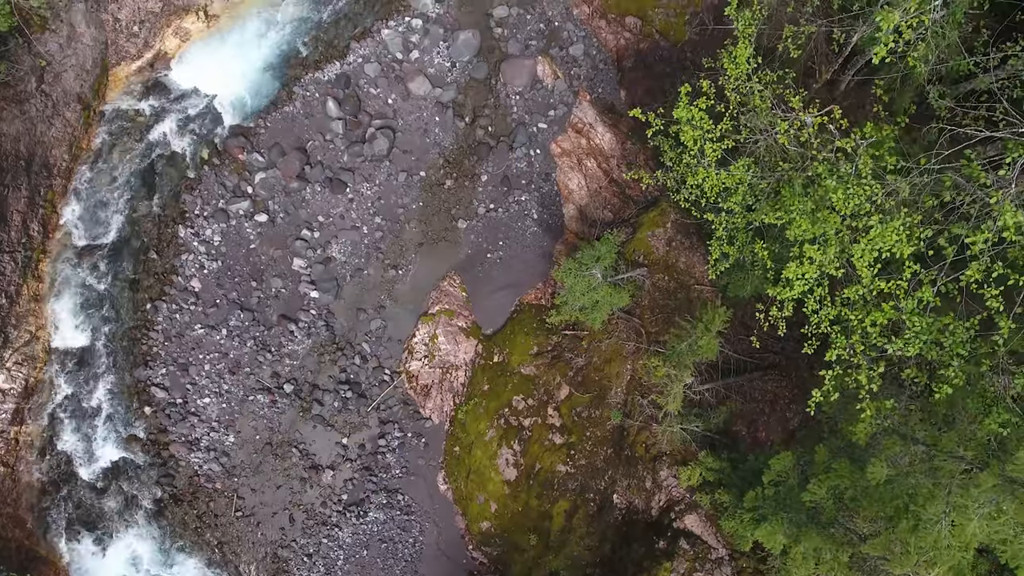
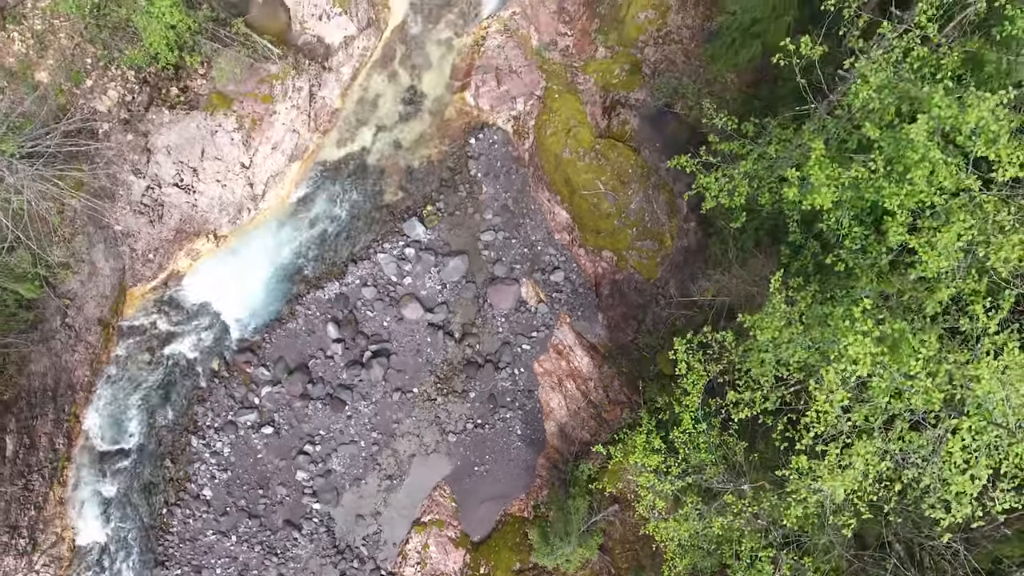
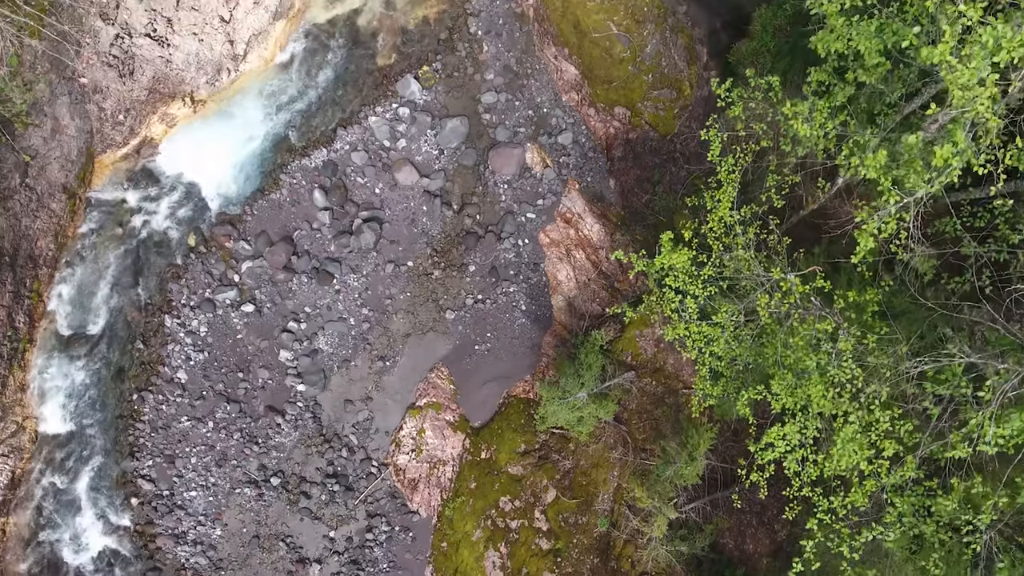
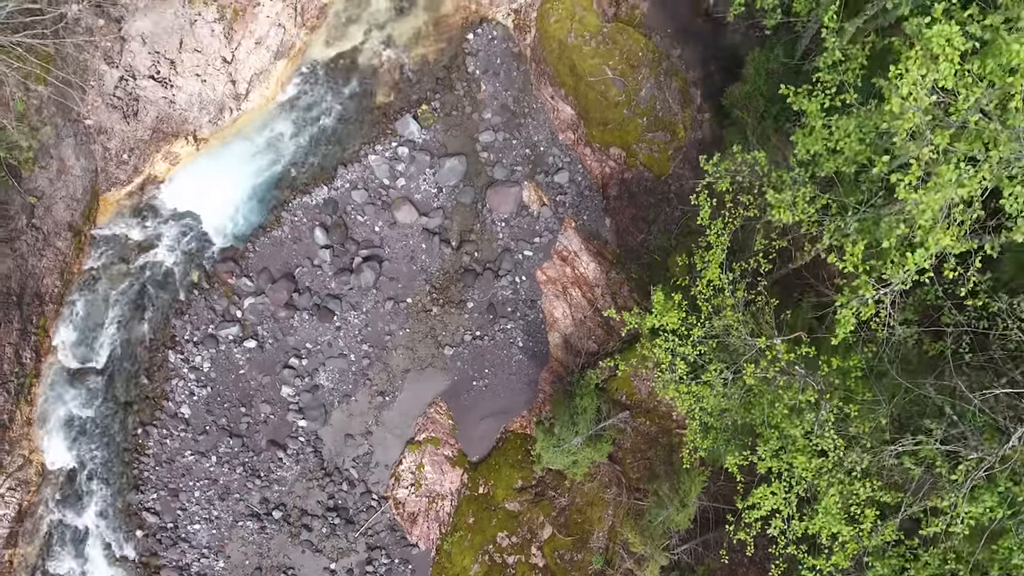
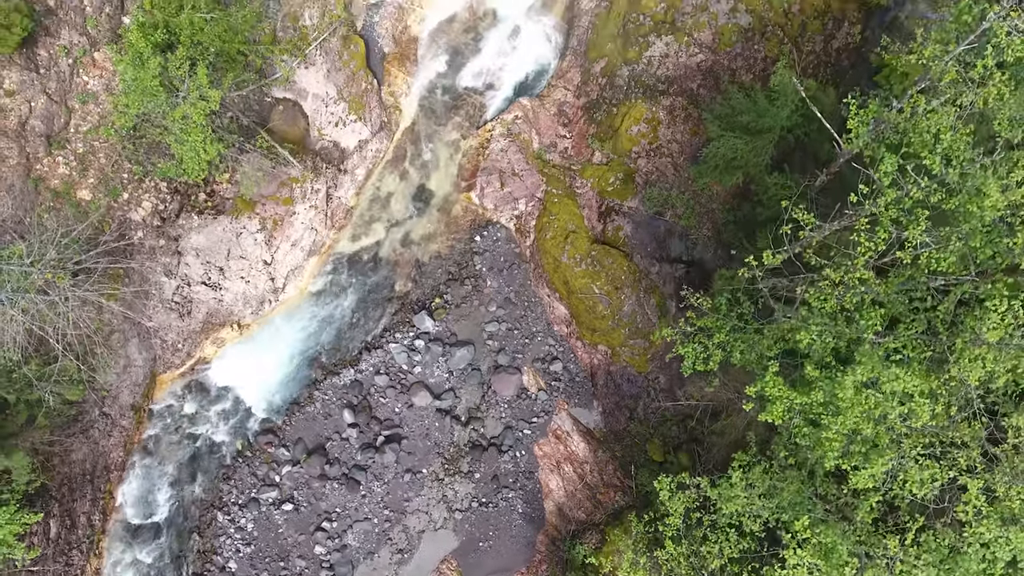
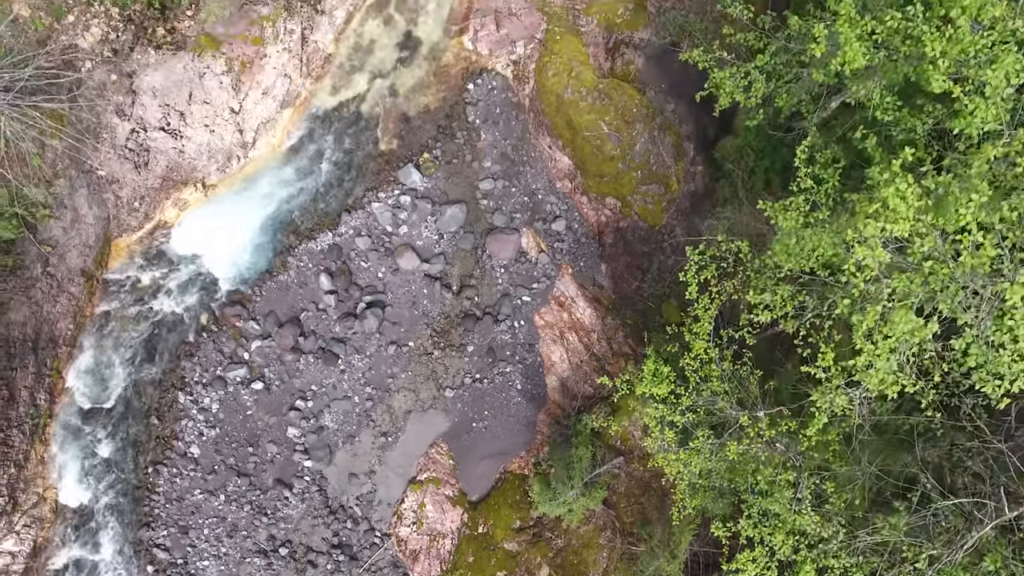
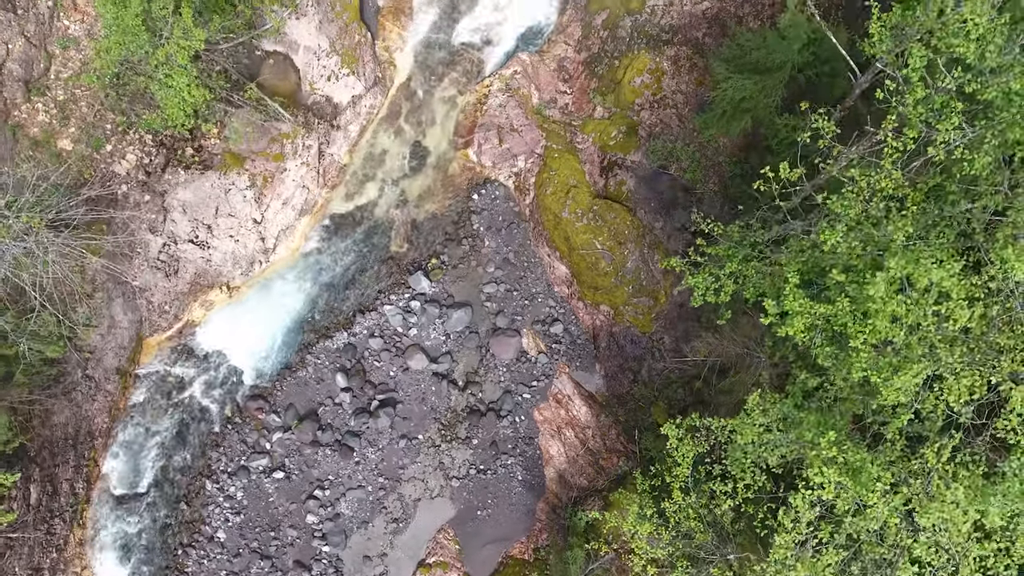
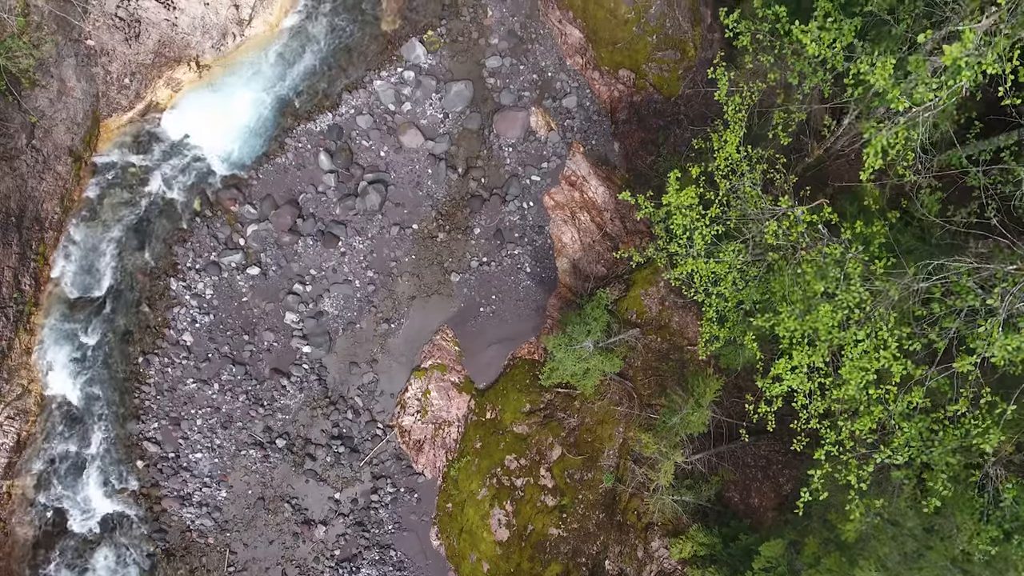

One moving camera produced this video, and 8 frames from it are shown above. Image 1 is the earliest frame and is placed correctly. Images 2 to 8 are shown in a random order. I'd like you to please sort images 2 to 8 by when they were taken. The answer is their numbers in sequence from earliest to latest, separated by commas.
8, 3, 4, 6, 2, 7, 5
